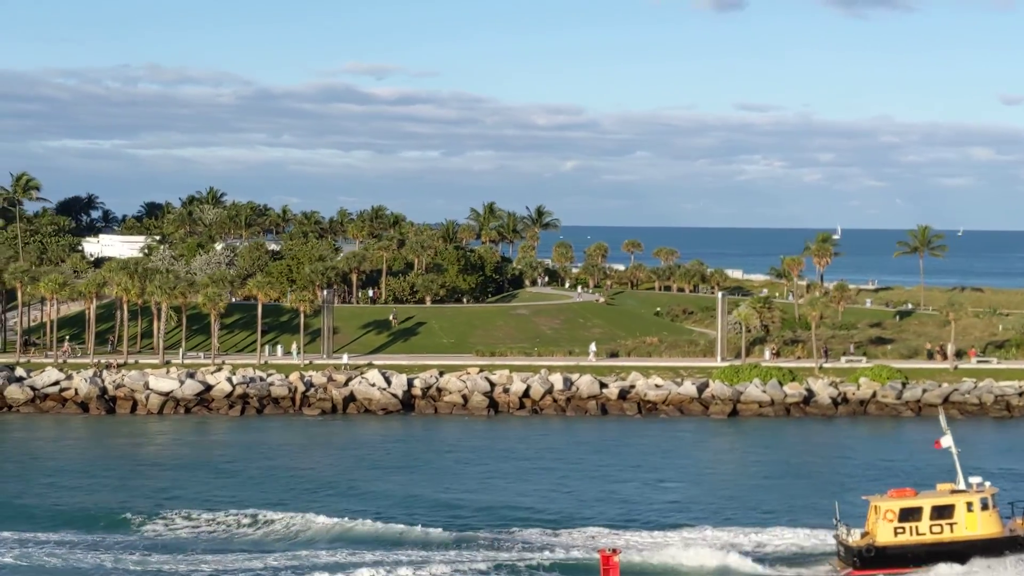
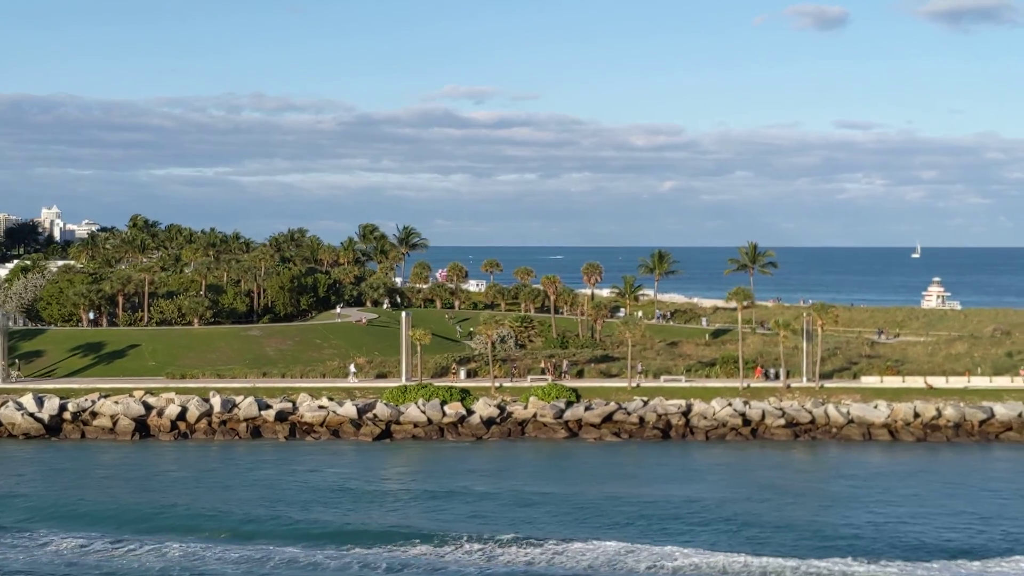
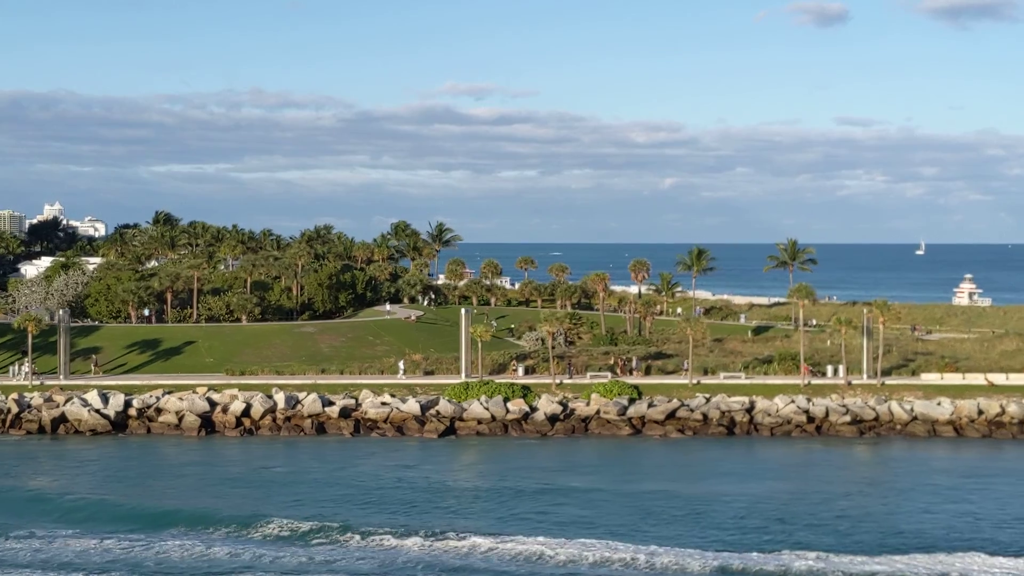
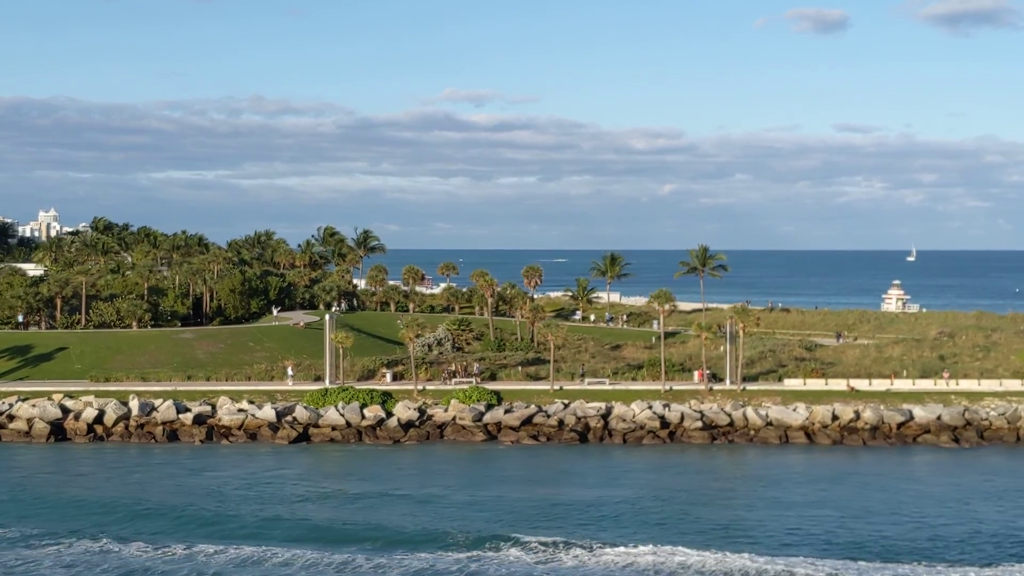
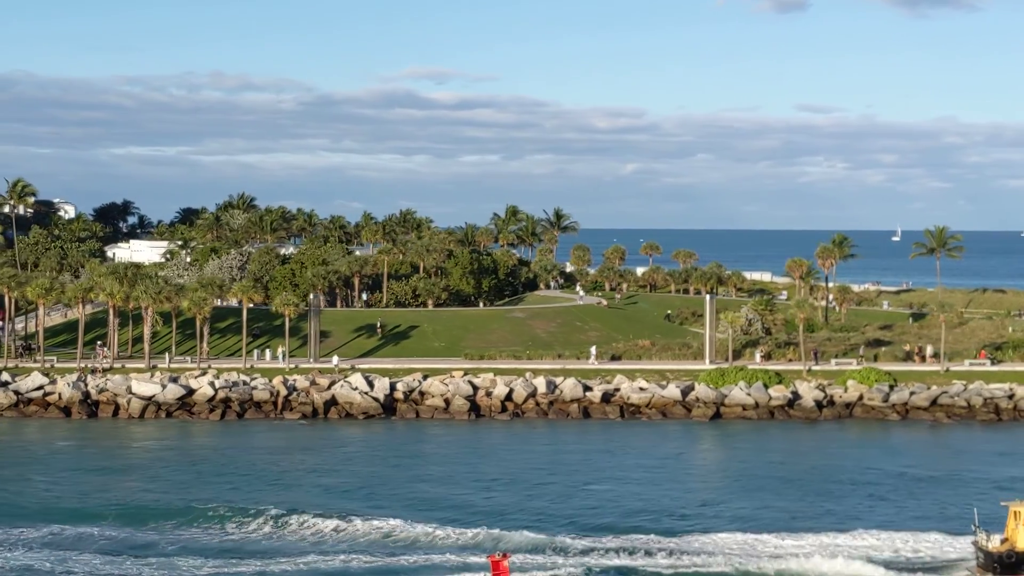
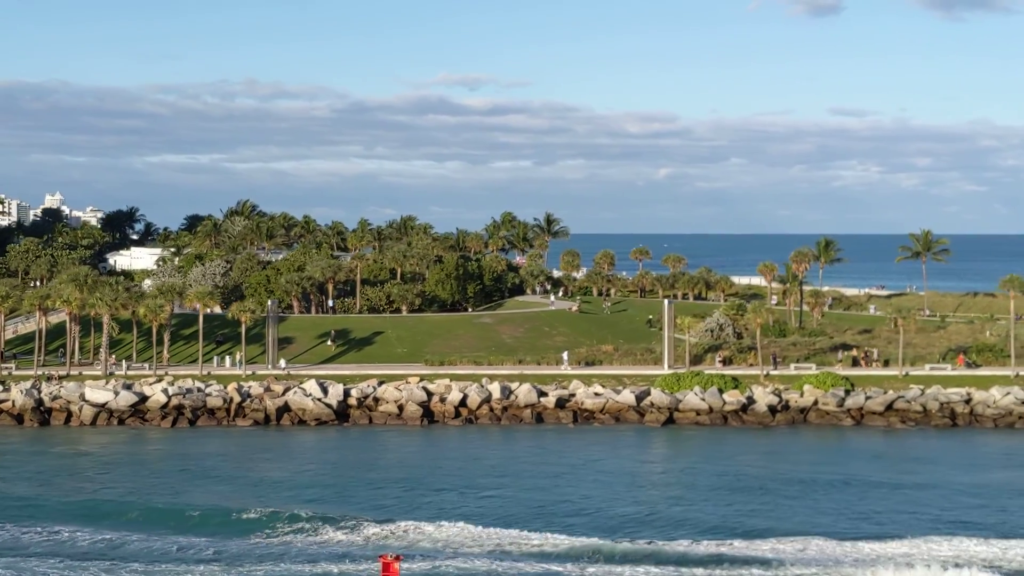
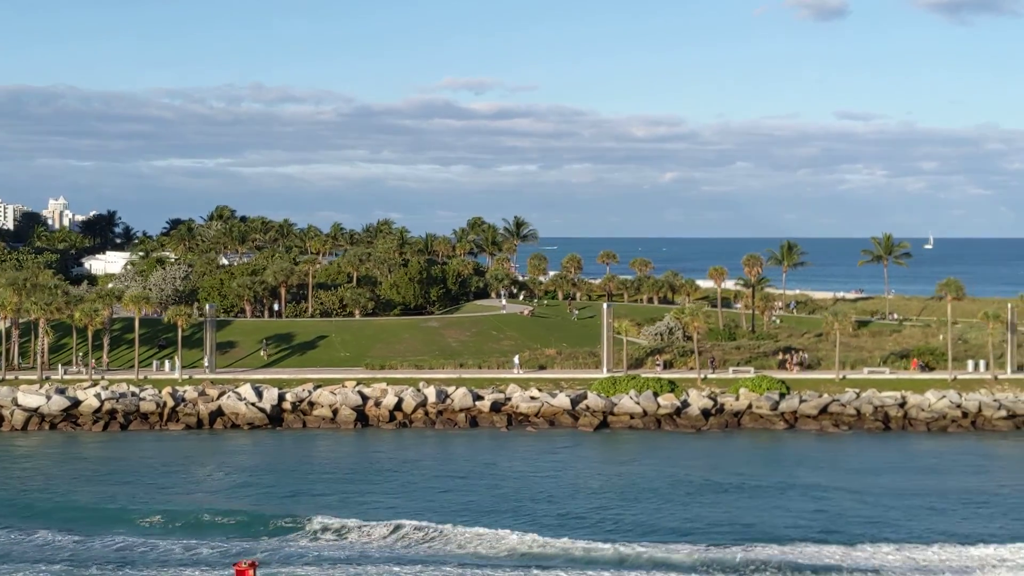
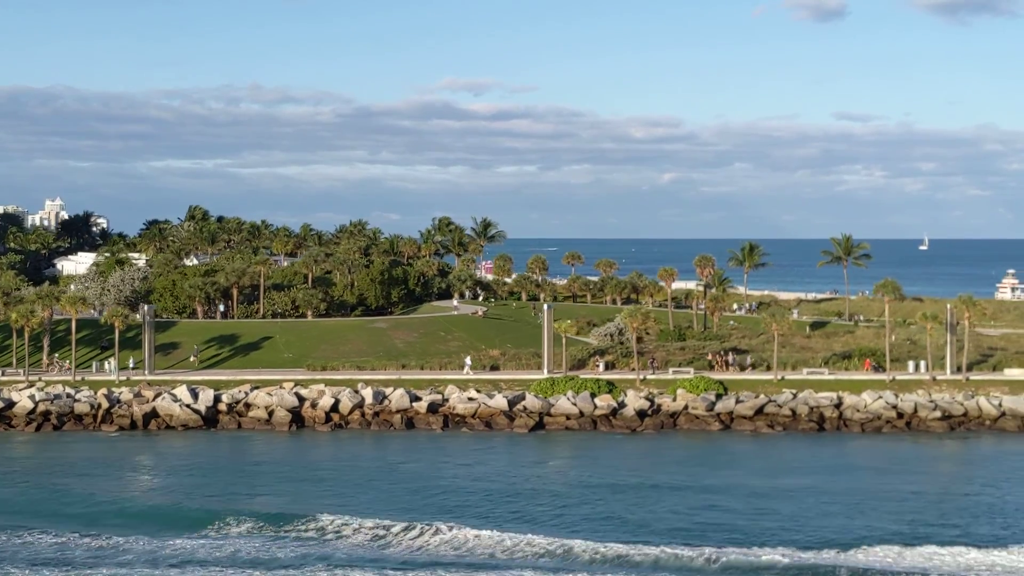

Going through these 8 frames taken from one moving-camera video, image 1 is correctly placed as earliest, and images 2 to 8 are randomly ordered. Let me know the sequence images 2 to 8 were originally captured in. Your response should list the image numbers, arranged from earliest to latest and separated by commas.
5, 6, 7, 8, 3, 2, 4
